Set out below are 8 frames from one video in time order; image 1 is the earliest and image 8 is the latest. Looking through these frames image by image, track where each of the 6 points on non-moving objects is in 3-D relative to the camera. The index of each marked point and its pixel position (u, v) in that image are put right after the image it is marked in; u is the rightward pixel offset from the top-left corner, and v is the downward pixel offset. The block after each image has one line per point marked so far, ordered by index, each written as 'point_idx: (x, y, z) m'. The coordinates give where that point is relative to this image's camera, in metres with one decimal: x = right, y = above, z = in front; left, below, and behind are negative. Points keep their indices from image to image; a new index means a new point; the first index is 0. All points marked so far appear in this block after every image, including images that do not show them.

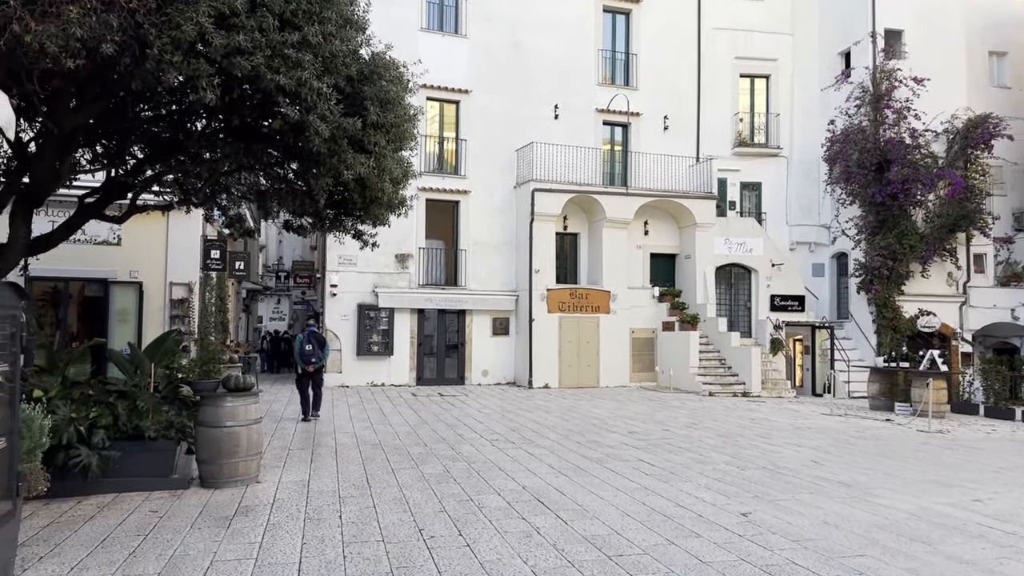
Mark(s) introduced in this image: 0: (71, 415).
0: (-4.0, -1.2, +7.0) m
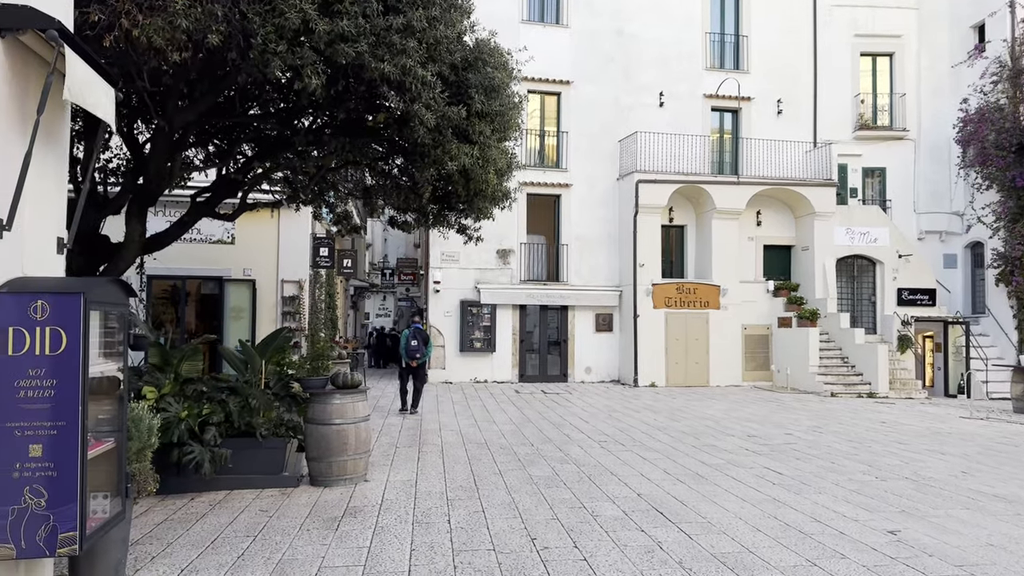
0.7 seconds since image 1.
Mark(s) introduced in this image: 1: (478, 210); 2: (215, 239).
0: (-3.0, -1.1, +7.0) m
1: (-0.4, +0.8, +8.4) m
2: (-4.9, +0.8, +12.8) m
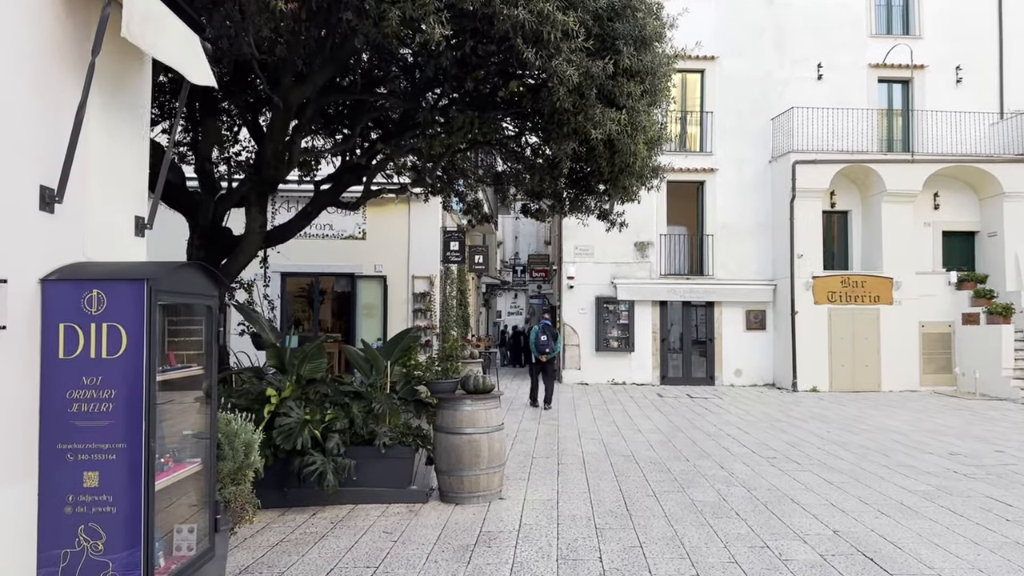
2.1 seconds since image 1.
0: (-1.7, -1.1, +6.4) m
1: (+1.1, +0.9, +7.3) m
2: (-2.7, +0.9, +12.4) m
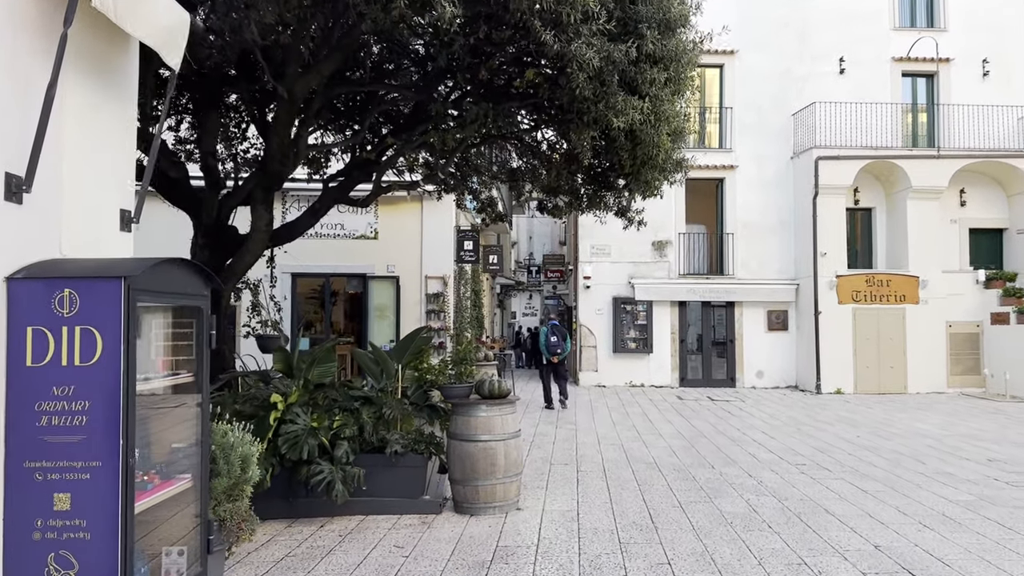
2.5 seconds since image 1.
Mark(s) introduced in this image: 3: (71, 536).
0: (-1.6, -1.1, +6.1) m
1: (+1.2, +0.9, +7.0) m
2: (-2.4, +0.9, +12.2) m
3: (-1.4, -0.8, +2.5) m
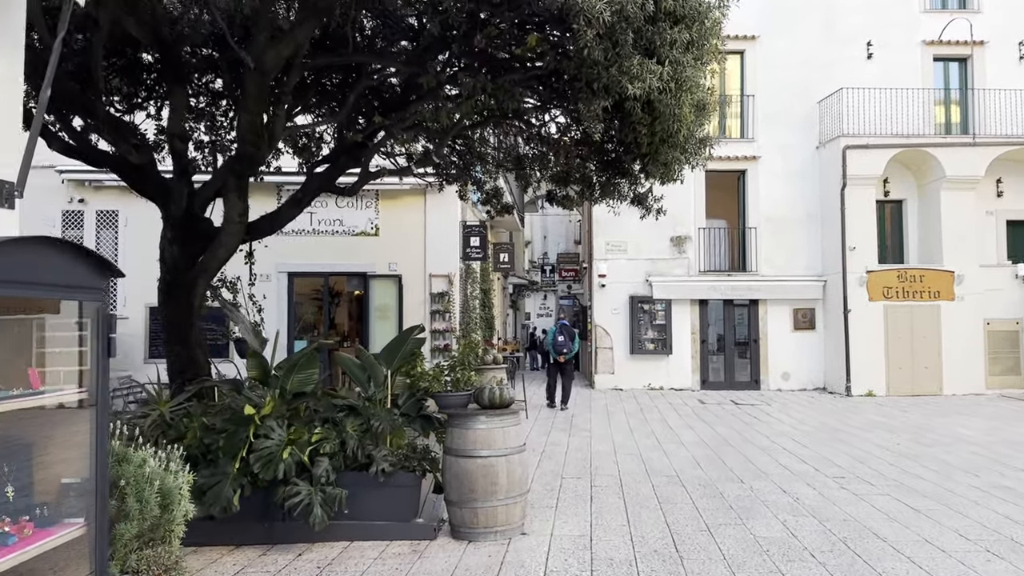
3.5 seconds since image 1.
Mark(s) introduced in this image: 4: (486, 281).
0: (-1.6, -1.1, +5.4) m
1: (+1.2, +1.0, +6.2) m
2: (-2.3, +0.9, +11.5) m
3: (-1.5, -0.8, +1.8) m
4: (-0.5, +0.1, +14.2) m
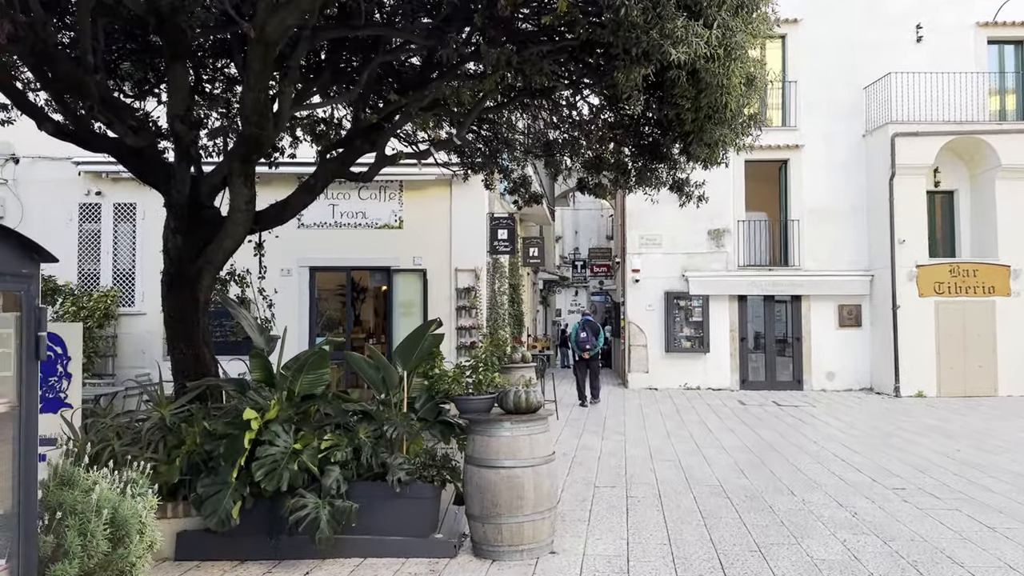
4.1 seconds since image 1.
0: (-1.4, -1.0, +4.9) m
1: (+1.4, +1.0, +5.6) m
2: (-1.9, +0.9, +11.0) m
3: (-1.5, -0.7, +1.3) m
4: (+0.1, +0.2, +13.7) m
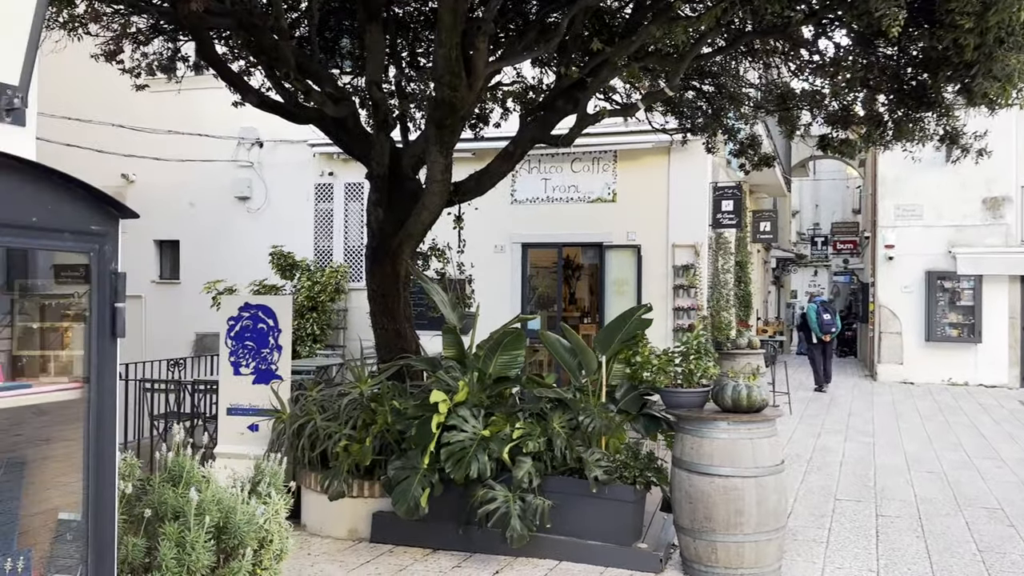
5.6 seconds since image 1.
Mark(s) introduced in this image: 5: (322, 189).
0: (-0.2, -0.9, +4.5) m
1: (+2.8, +1.2, +4.3) m
2: (+1.1, +1.2, +10.5) m
3: (-1.3, -0.7, +1.1) m
4: (+3.8, +0.6, +12.5) m
5: (-2.8, +1.4, +11.2) m
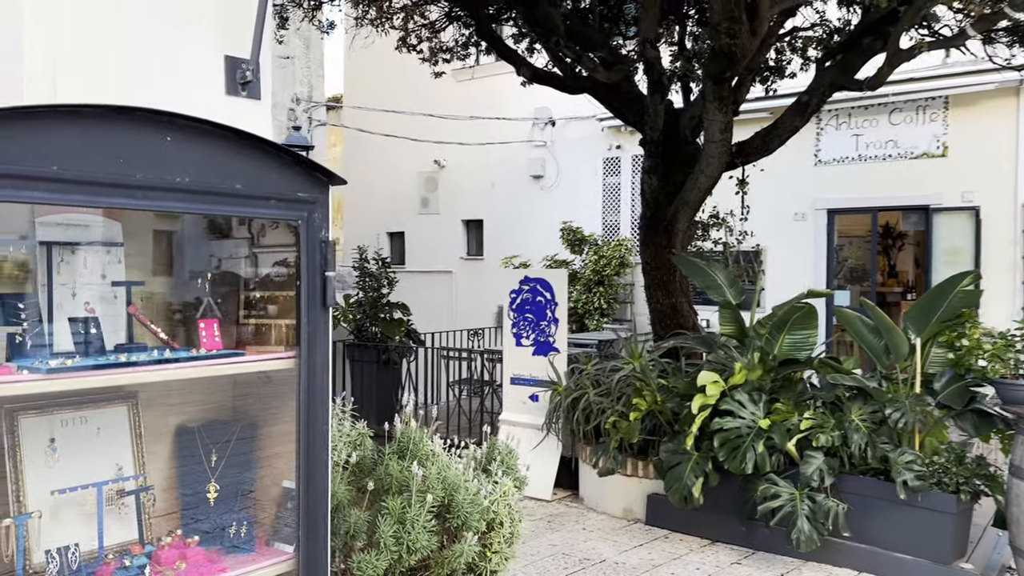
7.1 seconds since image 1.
0: (+1.3, -0.7, +4.0) m
1: (+4.0, +1.3, +2.7) m
2: (+4.7, +1.6, +9.0) m
3: (-1.0, -0.6, +1.3) m
4: (+7.9, +1.0, +9.9) m
5: (+1.4, +1.8, +11.2) m
